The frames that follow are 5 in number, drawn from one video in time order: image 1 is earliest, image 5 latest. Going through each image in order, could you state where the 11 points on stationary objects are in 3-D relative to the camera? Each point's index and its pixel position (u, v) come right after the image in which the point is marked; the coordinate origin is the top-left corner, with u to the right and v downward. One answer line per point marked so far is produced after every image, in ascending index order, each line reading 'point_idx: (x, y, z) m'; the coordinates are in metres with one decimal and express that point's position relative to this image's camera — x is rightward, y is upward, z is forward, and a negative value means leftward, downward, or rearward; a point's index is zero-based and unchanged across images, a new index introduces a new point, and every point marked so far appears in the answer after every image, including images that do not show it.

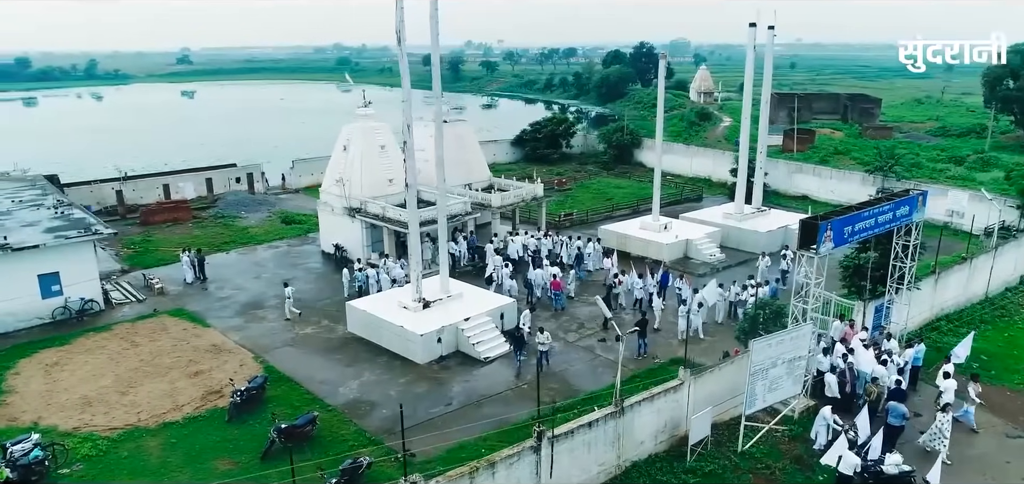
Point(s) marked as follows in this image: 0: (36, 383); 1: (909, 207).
0: (-10.6, -3.1, +15.5) m
1: (+7.9, +0.7, +13.9) m
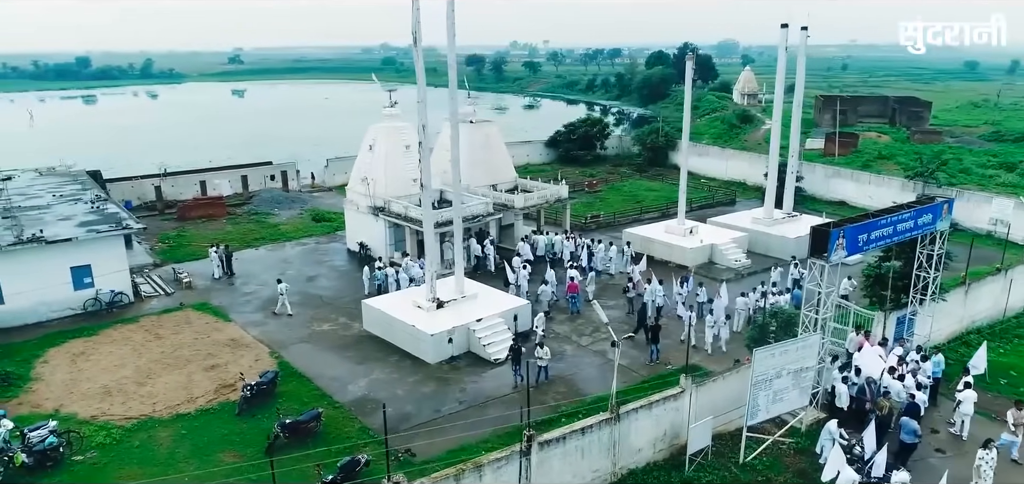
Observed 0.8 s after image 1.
0: (-10.4, -3.0, +16.0) m
1: (+8.0, +0.5, +13.4) m
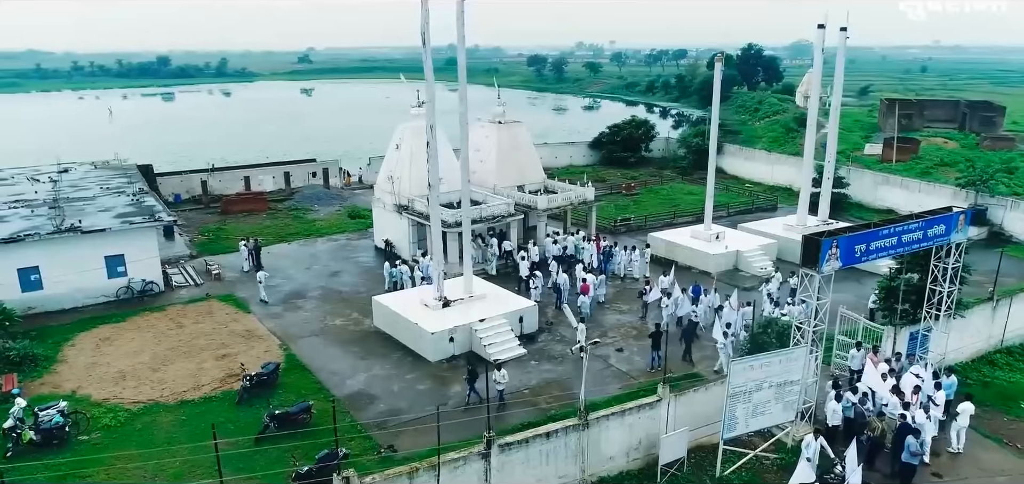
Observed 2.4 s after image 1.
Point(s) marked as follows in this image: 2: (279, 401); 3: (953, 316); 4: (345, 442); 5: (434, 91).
0: (-10.3, -2.7, +16.9) m
1: (+7.9, +0.3, +12.7) m
2: (-4.8, -3.3, +14.3) m
3: (+8.9, -1.5, +14.1) m
4: (-3.0, -3.6, +12.6) m
5: (-1.8, +3.5, +16.4) m
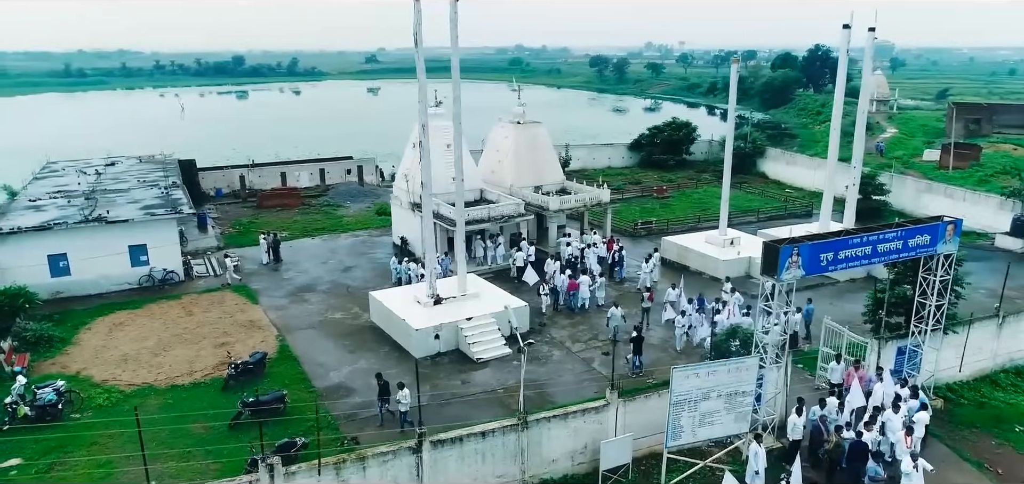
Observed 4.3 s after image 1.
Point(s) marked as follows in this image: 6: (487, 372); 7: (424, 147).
0: (-10.6, -2.5, +17.8) m
1: (+7.2, +0.1, +12.1) m
2: (-5.3, -3.1, +14.8) m
3: (+8.3, -1.7, +13.4) m
4: (-3.7, -3.5, +13.0) m
5: (-2.0, +3.6, +16.6) m
6: (-0.6, -2.9, +15.5) m
7: (-2.2, +2.4, +17.2) m
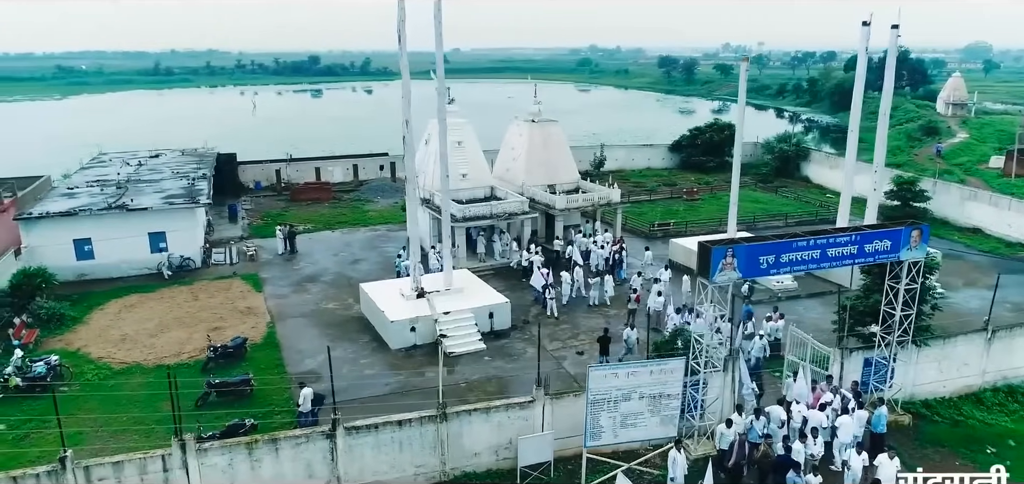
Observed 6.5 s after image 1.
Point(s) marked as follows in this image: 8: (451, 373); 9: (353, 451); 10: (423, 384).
0: (-11.0, -2.1, +18.9) m
1: (+6.2, 0.0, +11.5) m
2: (-6.1, -2.9, +15.4) m
3: (+7.4, -1.9, +12.7) m
4: (-4.7, -3.3, +13.4) m
5: (-2.5, +3.7, +16.8) m
6: (-1.3, -2.8, +15.6) m
7: (-2.6, +2.5, +17.4) m
8: (-1.3, -2.9, +15.4) m
9: (-2.3, -3.0, +10.1) m
10: (-1.9, -3.0, +14.9) m
